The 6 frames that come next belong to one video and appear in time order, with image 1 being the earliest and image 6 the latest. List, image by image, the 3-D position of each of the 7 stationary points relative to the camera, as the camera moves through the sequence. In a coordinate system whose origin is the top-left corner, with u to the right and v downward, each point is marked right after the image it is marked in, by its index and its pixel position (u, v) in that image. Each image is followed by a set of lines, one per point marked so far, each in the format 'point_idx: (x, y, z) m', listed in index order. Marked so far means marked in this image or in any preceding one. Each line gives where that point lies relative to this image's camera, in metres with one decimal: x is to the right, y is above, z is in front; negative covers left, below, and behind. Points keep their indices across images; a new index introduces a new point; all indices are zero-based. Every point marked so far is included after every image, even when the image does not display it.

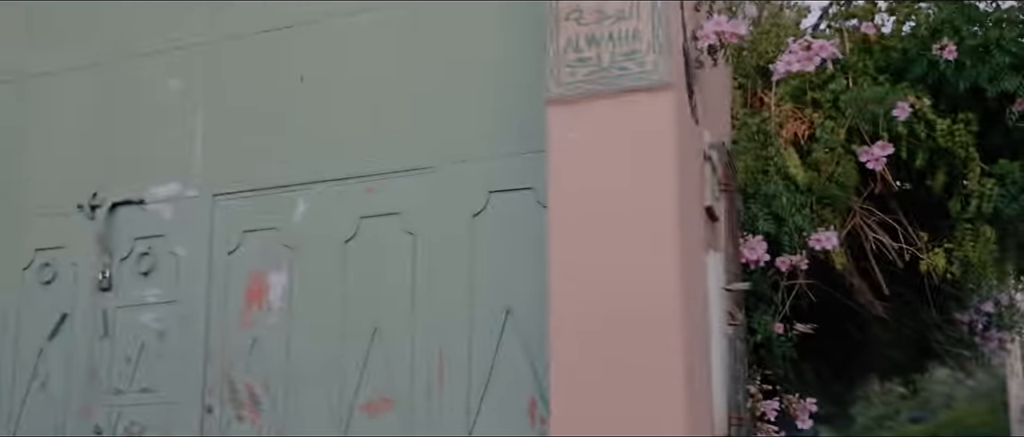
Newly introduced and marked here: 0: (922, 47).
0: (+2.1, +0.9, +5.0) m
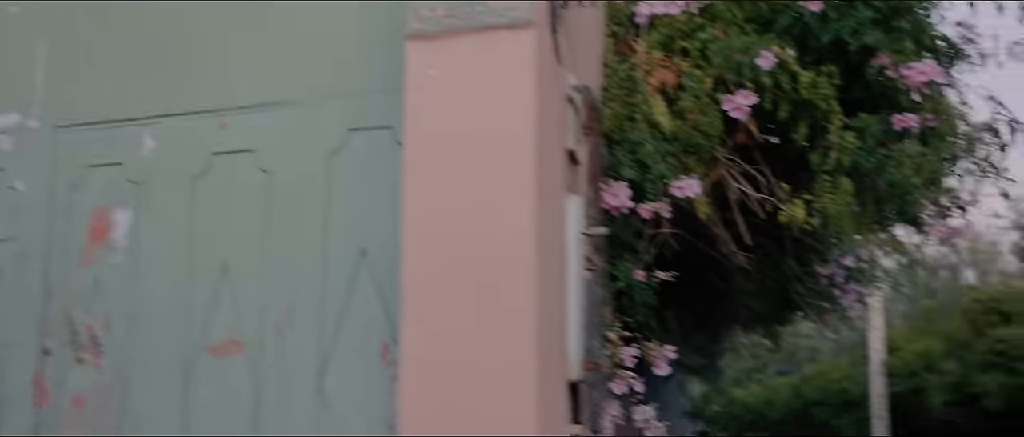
0: (+1.5, +1.2, +5.1) m
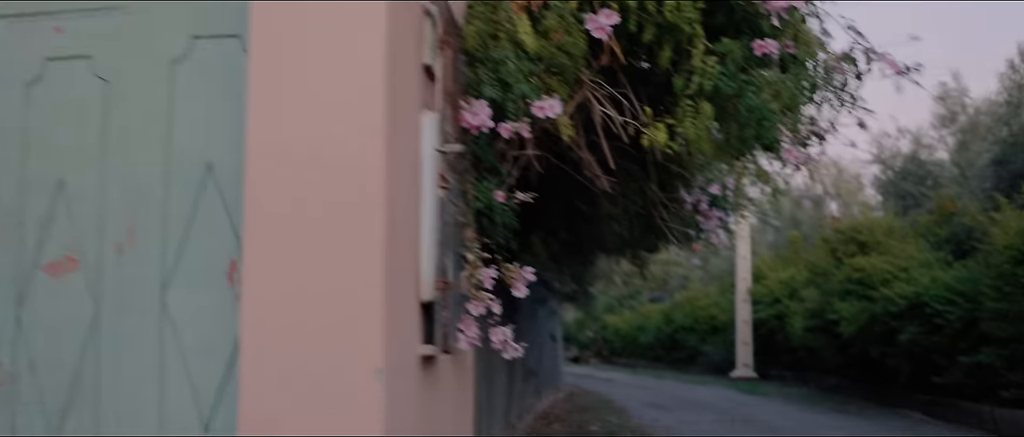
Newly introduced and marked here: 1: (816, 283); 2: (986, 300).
0: (+0.7, +1.6, +5.0) m
1: (+5.8, -1.2, +18.3) m
2: (+6.2, -1.1, +12.4) m
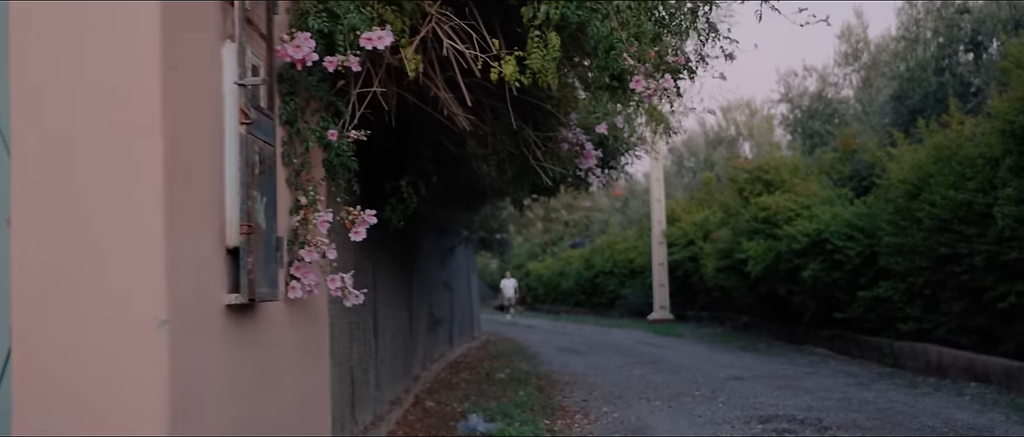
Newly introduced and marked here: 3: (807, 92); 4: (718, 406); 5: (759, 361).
0: (-0.1, +1.9, +4.7) m
1: (+4.1, -0.1, +18.4) m
2: (+4.9, -0.2, +12.6) m
3: (+6.1, +2.6, +19.8) m
4: (+2.0, -1.8, +9.2) m
5: (+3.6, -2.0, +13.8) m
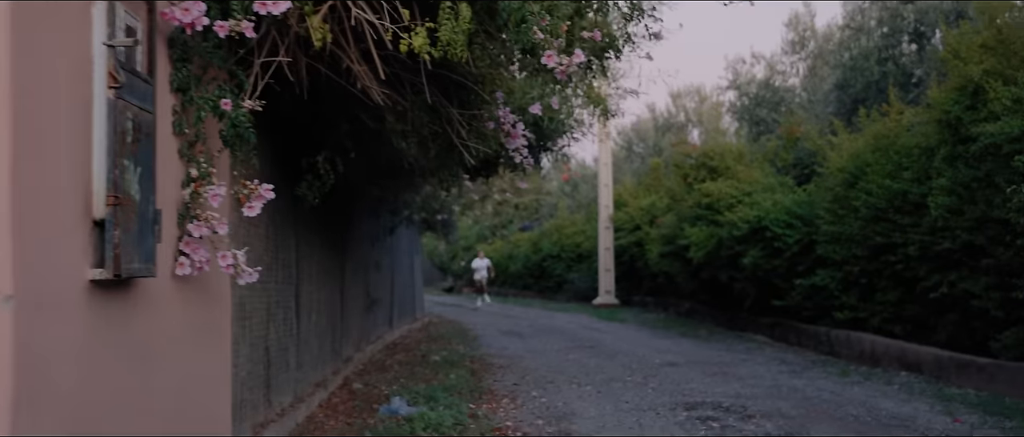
0: (-0.5, +2.0, +4.5) m
1: (+3.1, +0.2, +18.4) m
2: (+4.1, -0.1, +12.6) m
3: (+5.0, +2.9, +19.8) m
4: (+1.3, -1.7, +9.1) m
5: (+2.7, -1.8, +13.8) m
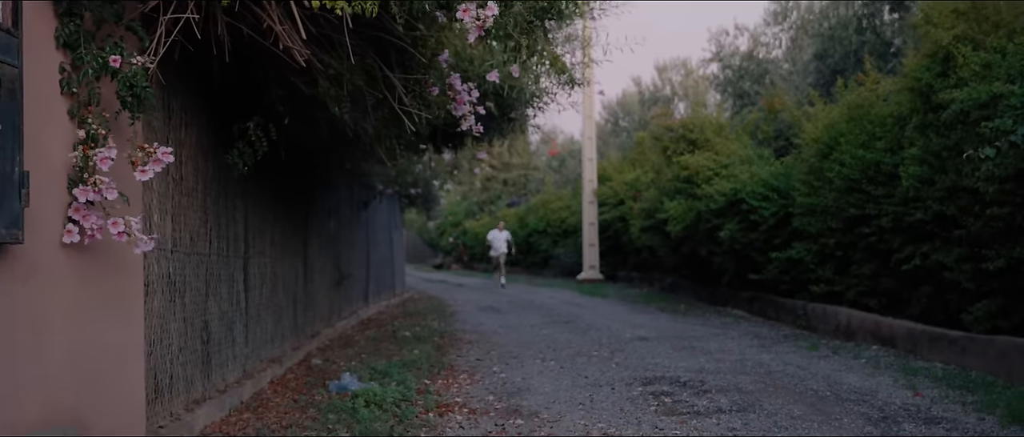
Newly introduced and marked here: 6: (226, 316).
0: (-0.9, +2.1, +4.2) m
1: (+2.7, +0.7, +18.1) m
2: (+3.7, +0.3, +12.4) m
3: (+4.6, +3.4, +19.5) m
4: (+0.9, -1.4, +8.9) m
5: (+2.3, -1.5, +13.6) m
6: (-2.2, -0.8, +7.5) m
